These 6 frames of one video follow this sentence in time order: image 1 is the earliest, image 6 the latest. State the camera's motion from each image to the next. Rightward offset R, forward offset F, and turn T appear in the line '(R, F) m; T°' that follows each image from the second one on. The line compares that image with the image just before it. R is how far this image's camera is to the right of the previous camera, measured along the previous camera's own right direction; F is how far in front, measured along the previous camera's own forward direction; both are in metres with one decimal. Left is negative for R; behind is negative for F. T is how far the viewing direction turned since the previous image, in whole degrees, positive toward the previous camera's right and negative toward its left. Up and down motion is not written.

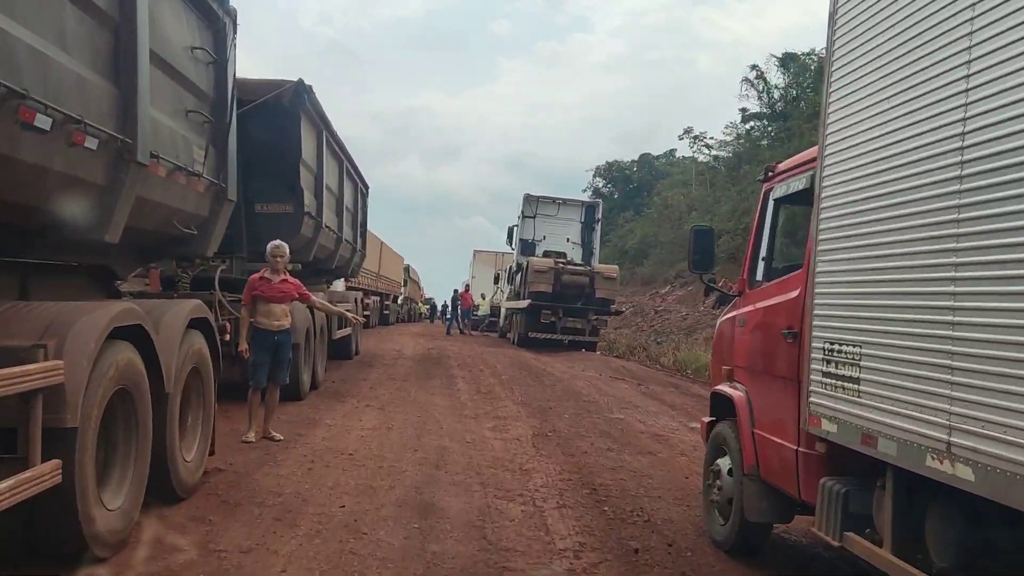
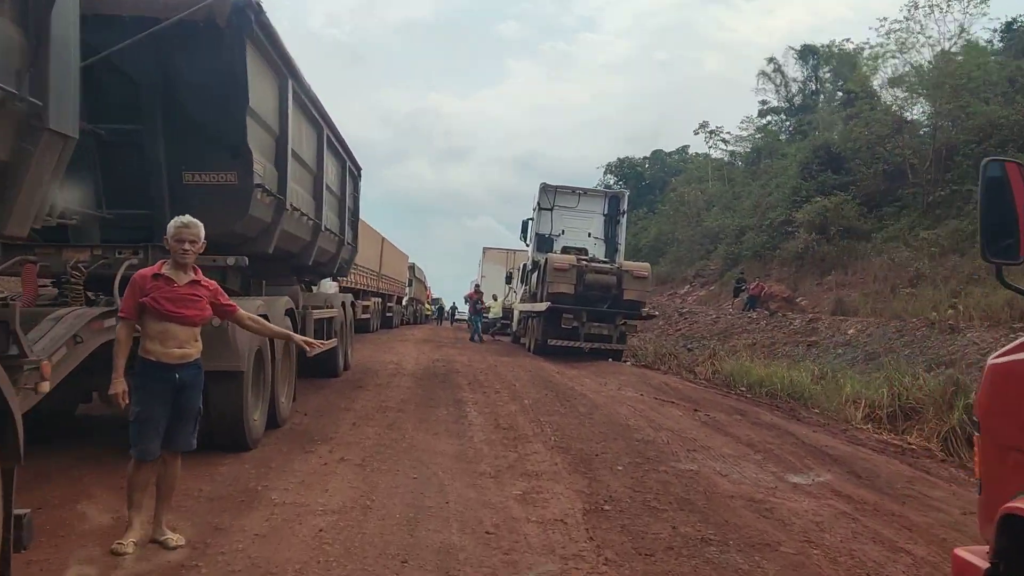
(-0.2, +2.3) m; -1°
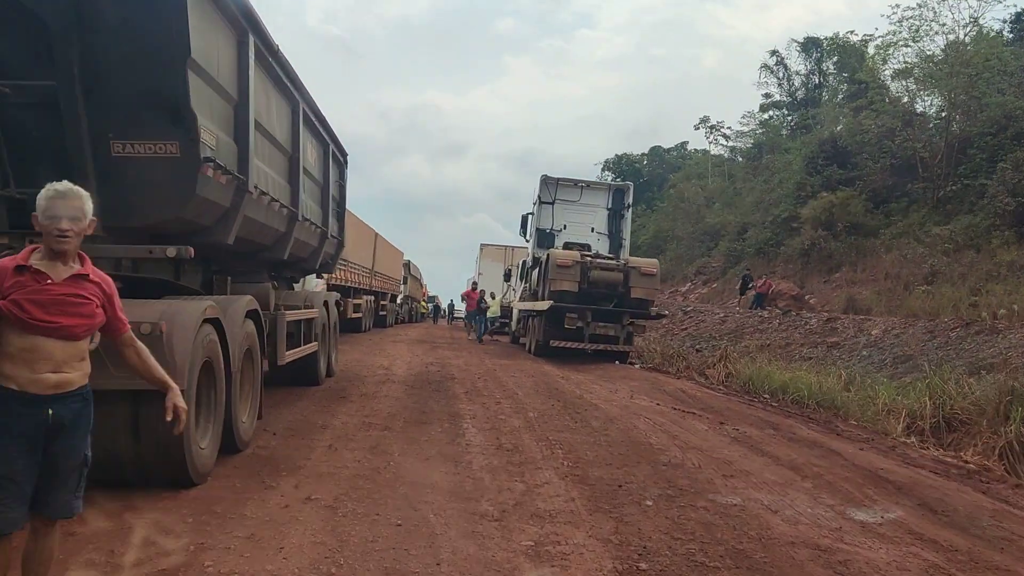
(-0.1, +1.1) m; 0°
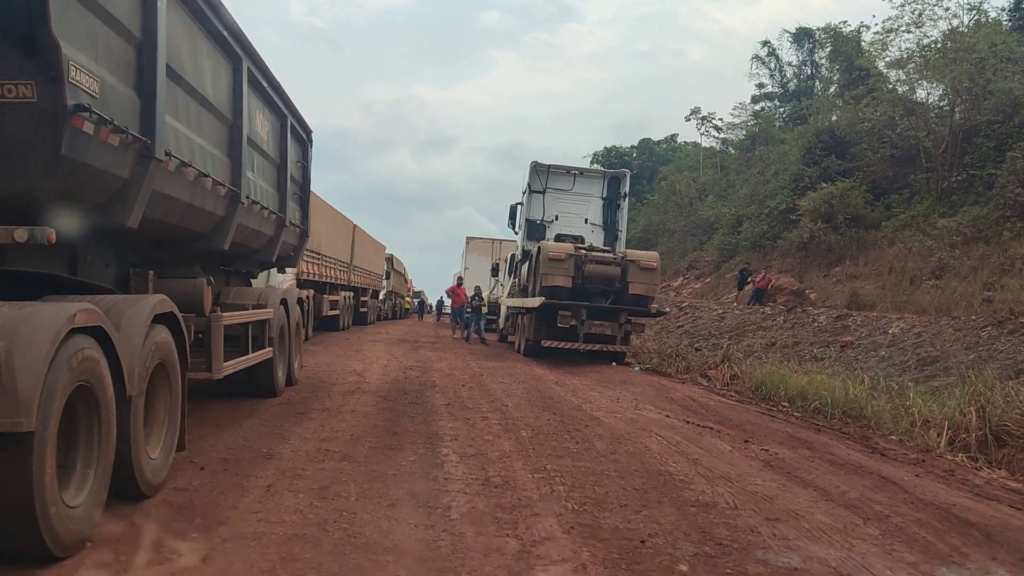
(0.0, +1.2) m; +1°
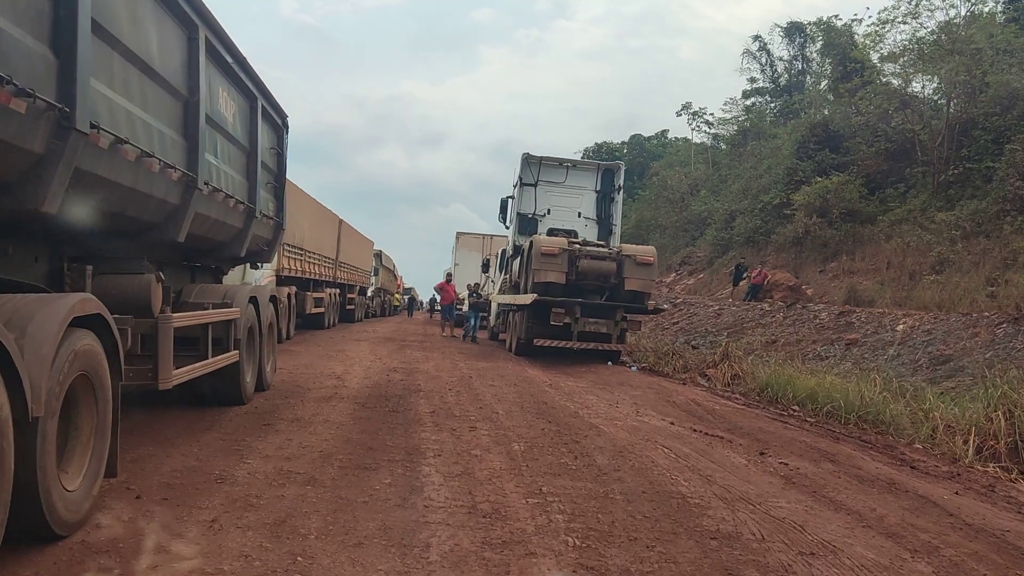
(0.0, +0.7) m; +1°
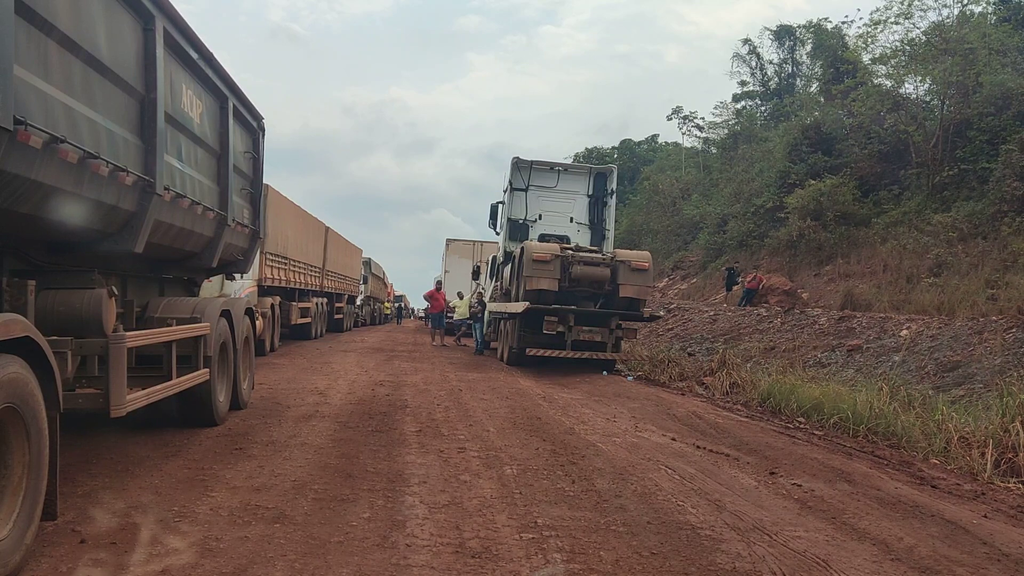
(0.0, +0.4) m; +1°
